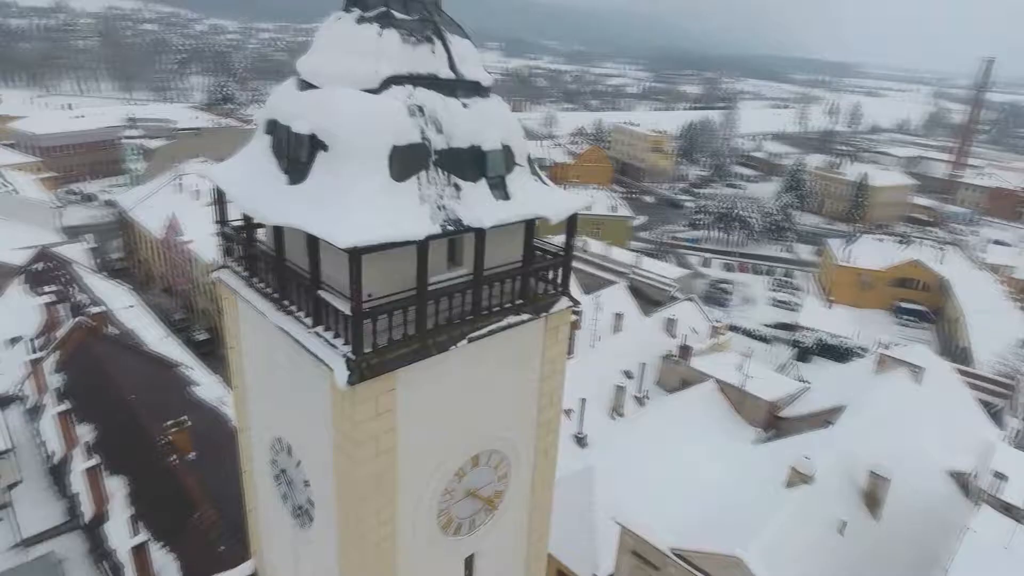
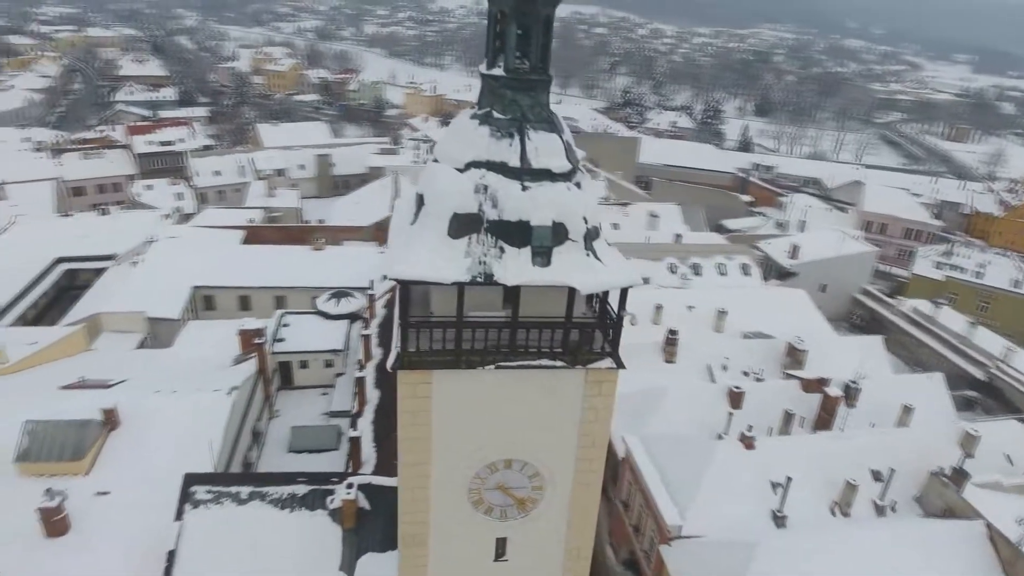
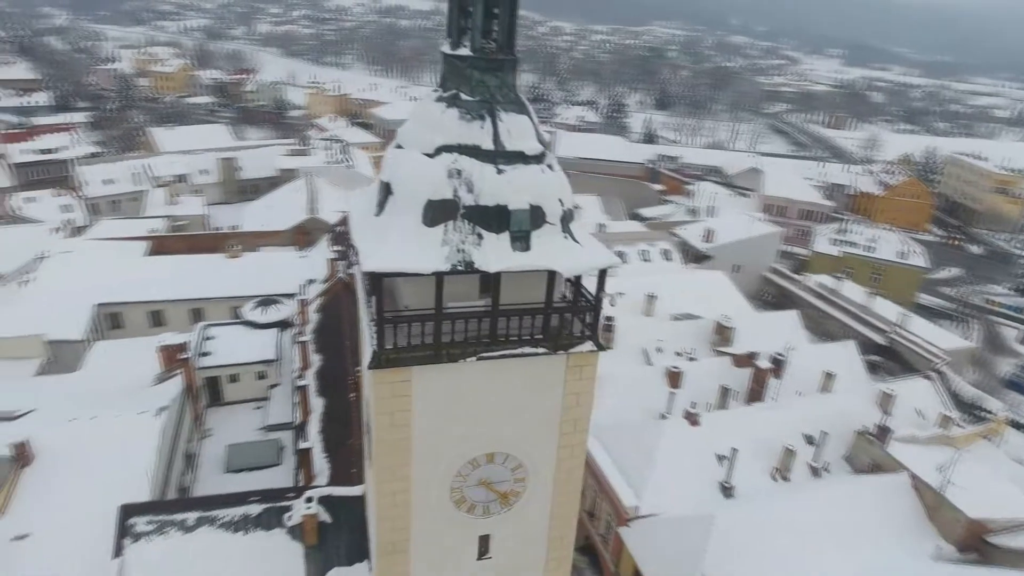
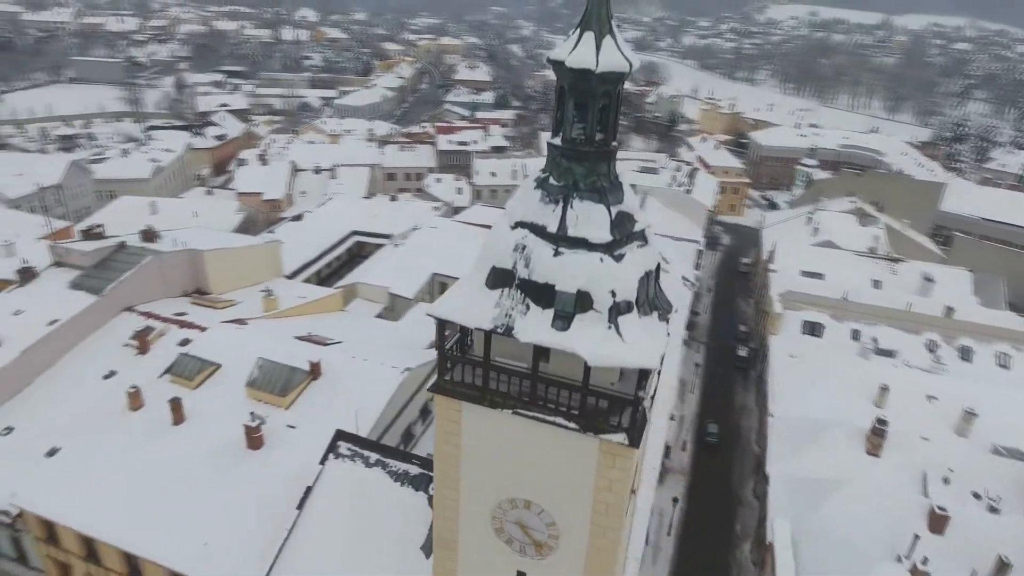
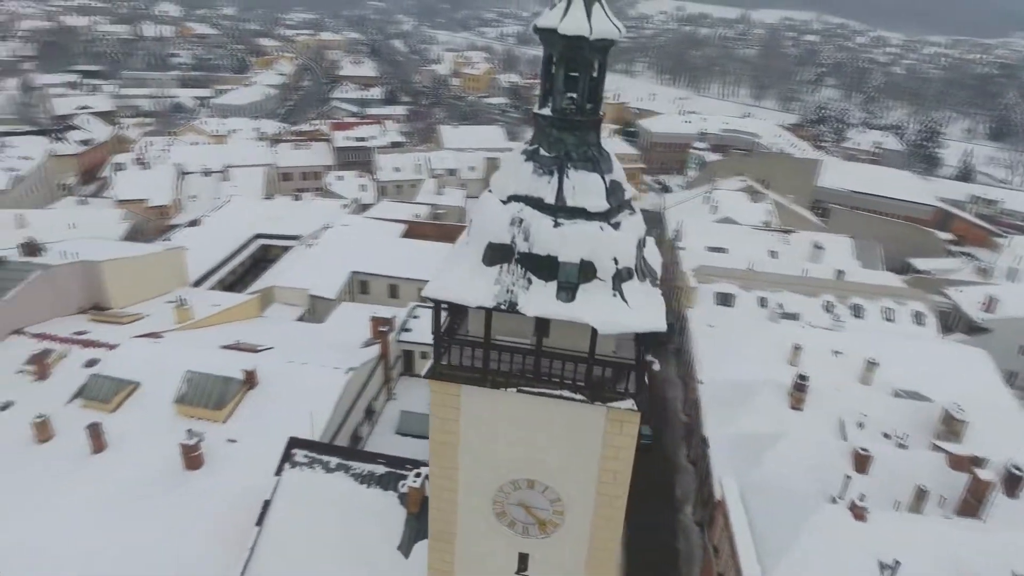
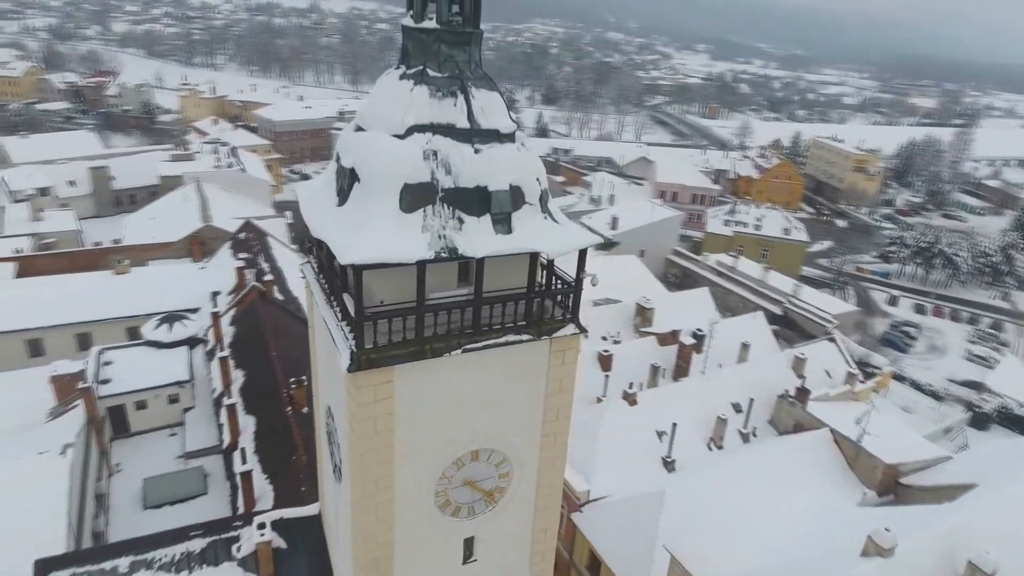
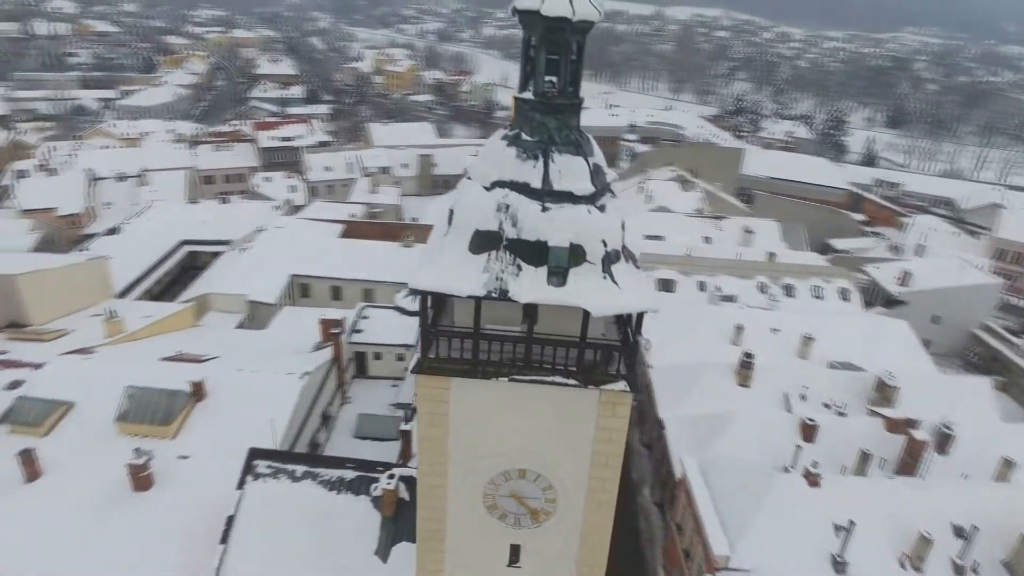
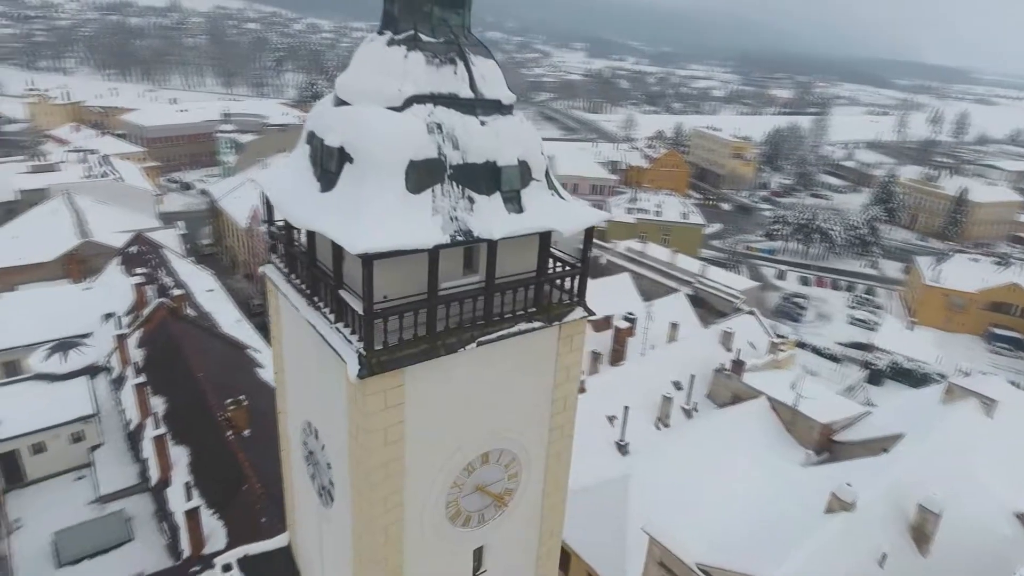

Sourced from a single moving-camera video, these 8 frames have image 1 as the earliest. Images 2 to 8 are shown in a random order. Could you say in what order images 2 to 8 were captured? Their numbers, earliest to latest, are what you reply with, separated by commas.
8, 6, 3, 2, 7, 5, 4
